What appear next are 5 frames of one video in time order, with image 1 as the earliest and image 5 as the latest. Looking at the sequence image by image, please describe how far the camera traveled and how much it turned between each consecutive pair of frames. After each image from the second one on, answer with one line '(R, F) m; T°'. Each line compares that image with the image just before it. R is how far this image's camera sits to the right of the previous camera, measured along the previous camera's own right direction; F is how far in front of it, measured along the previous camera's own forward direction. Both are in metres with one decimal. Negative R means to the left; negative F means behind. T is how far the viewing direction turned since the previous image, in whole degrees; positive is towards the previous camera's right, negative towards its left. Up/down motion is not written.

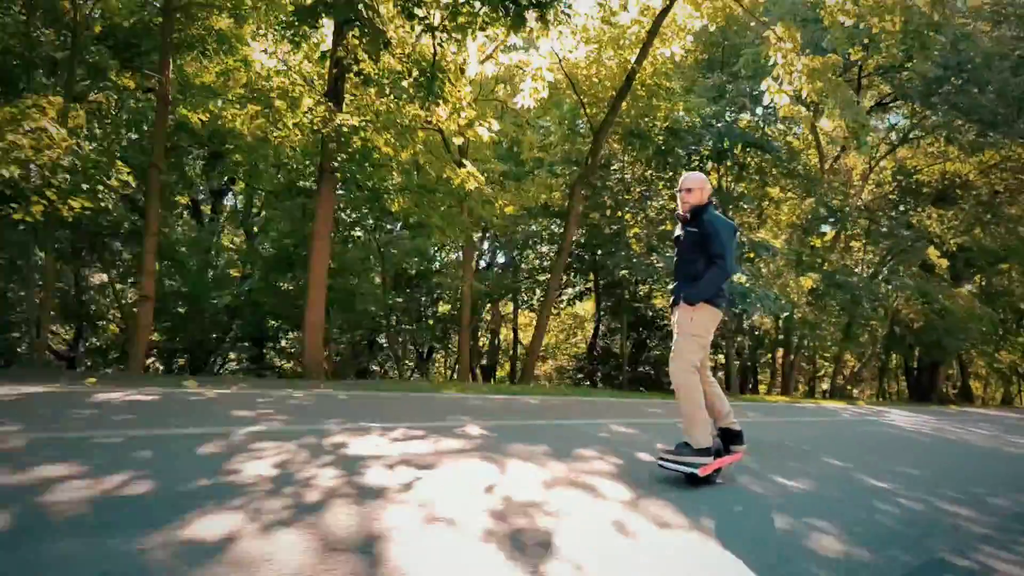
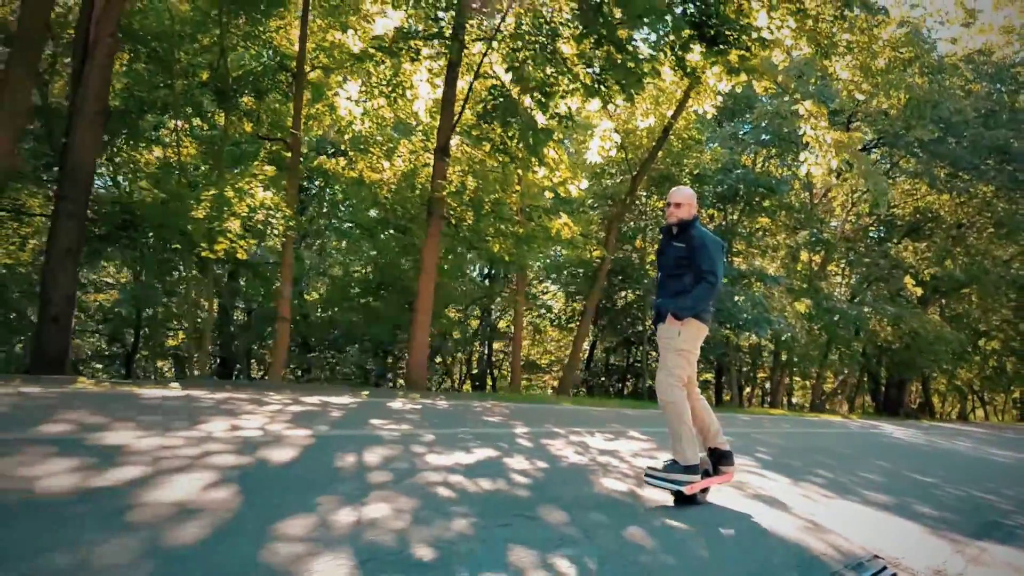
(-2.0, -2.3) m; +3°
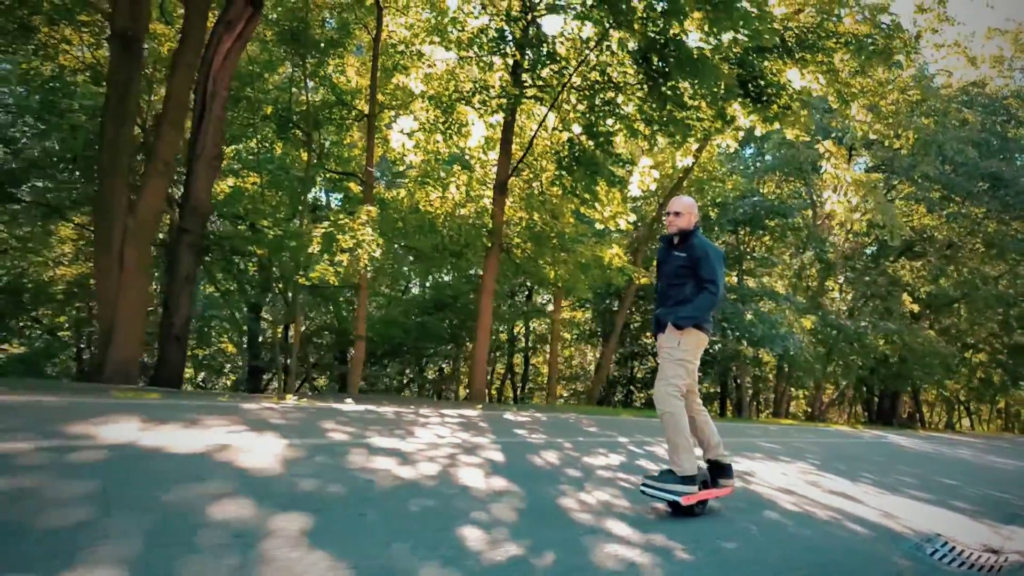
(-1.2, -1.5) m; +1°
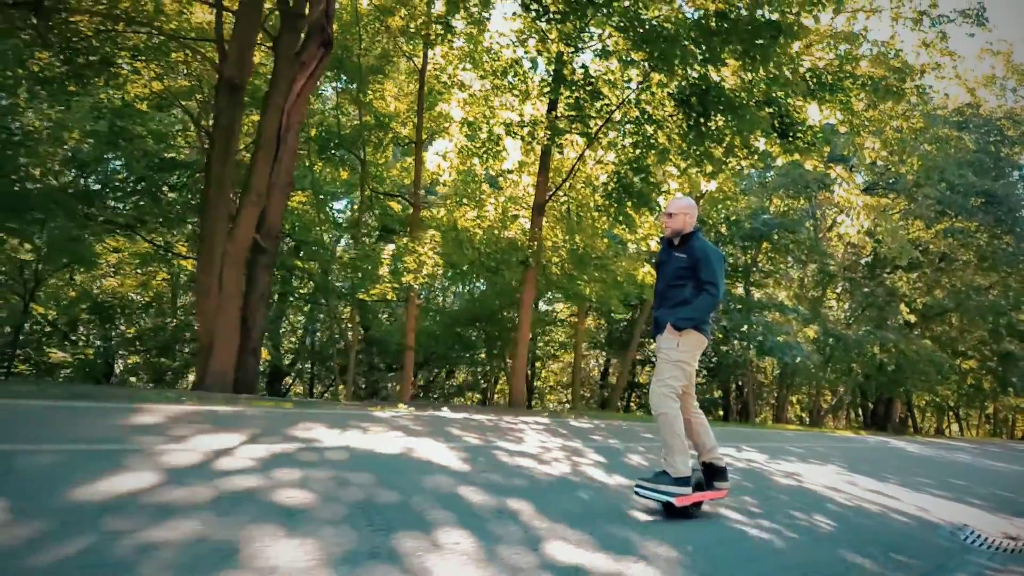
(-1.0, -1.2) m; +1°
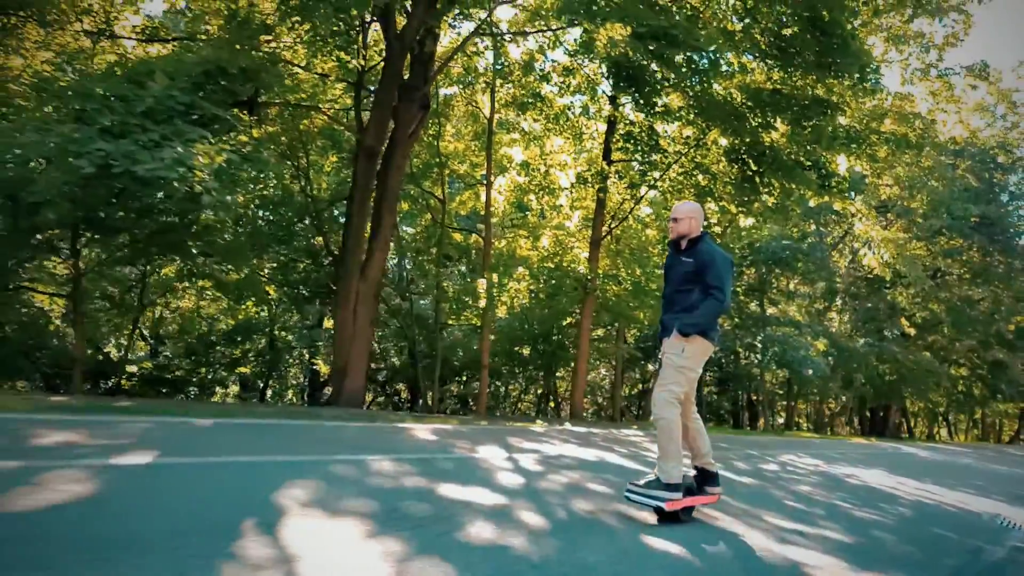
(-1.7, -2.1) m; +1°
